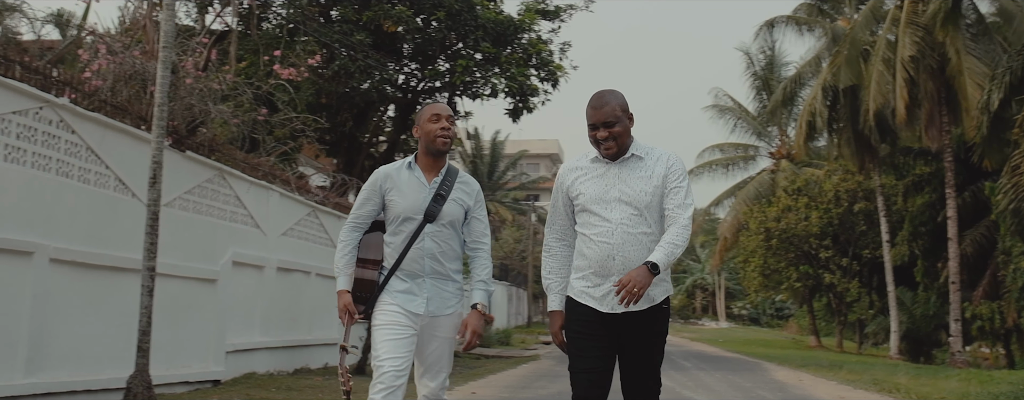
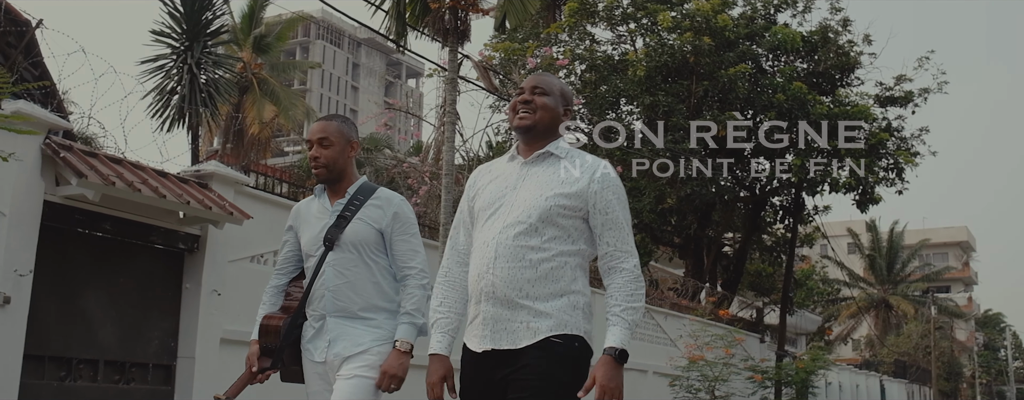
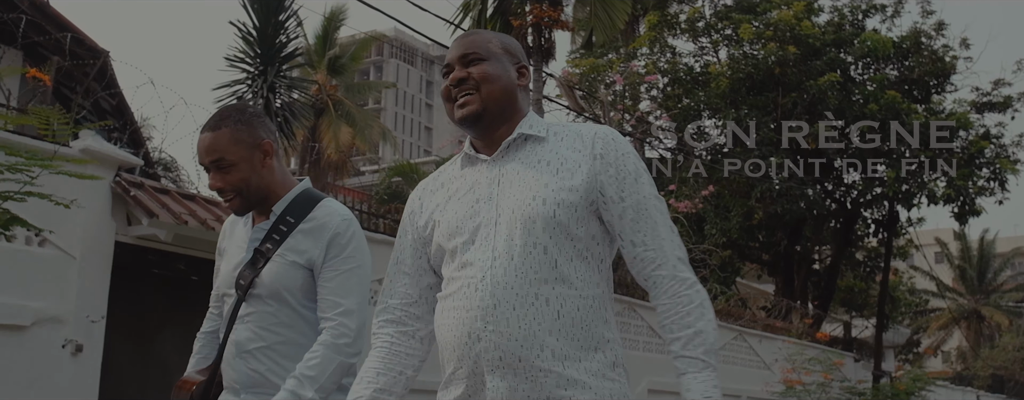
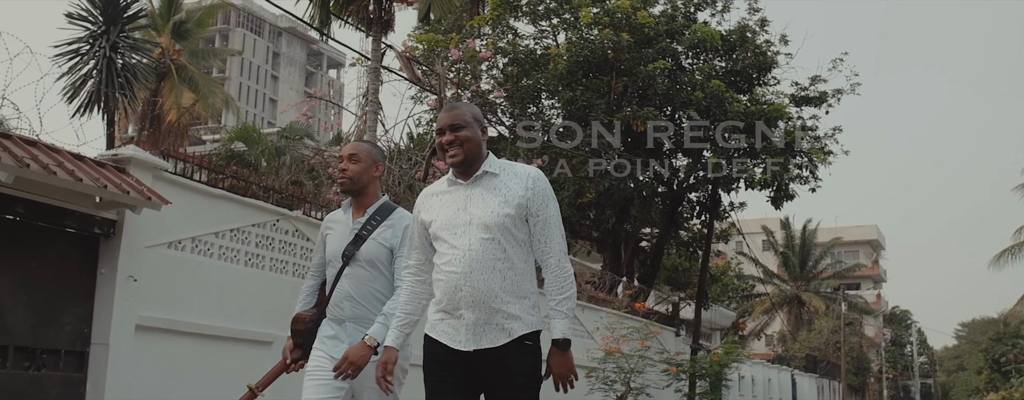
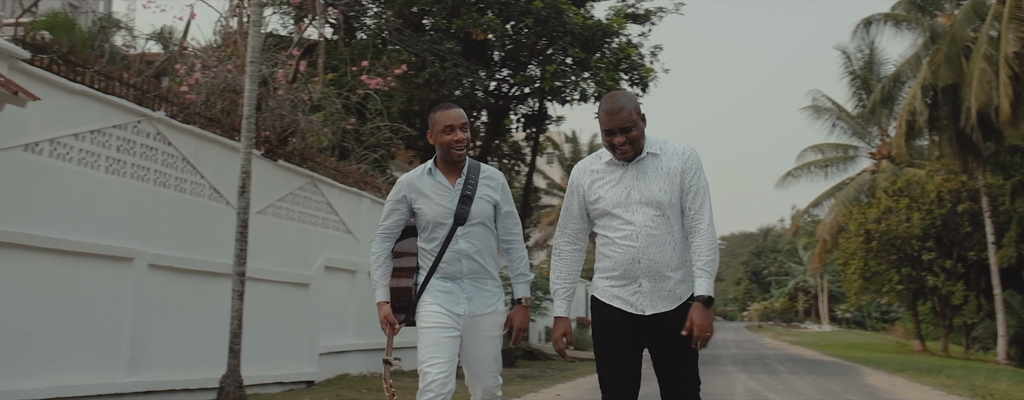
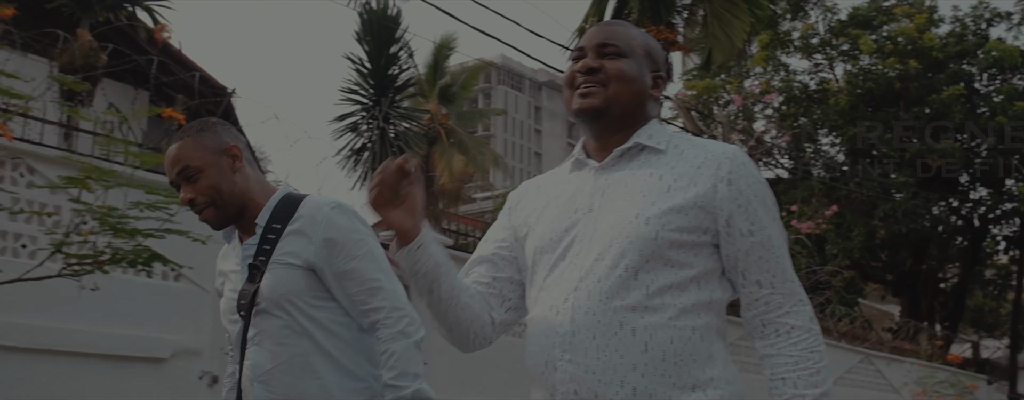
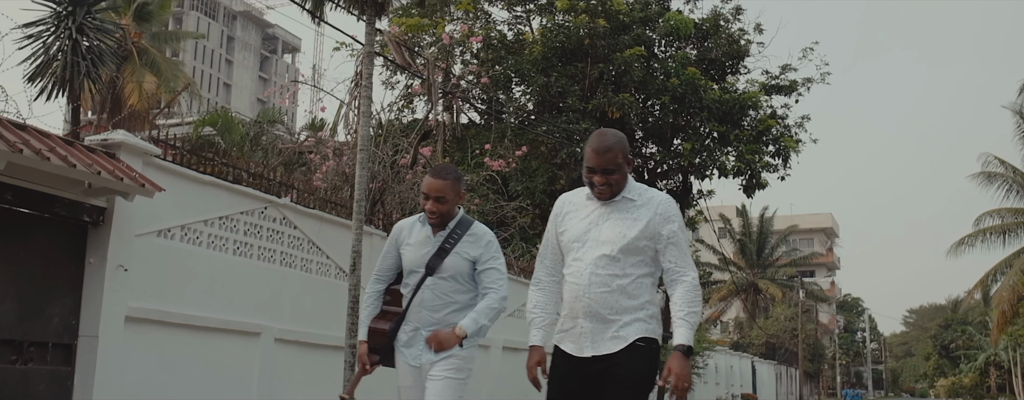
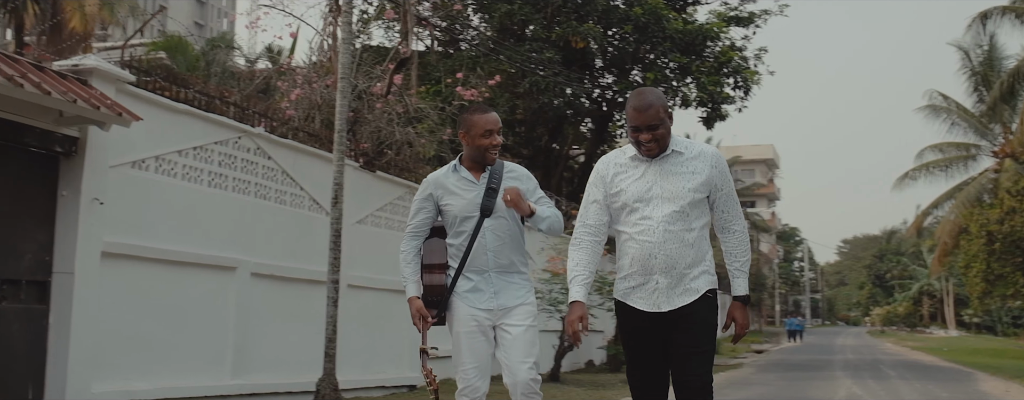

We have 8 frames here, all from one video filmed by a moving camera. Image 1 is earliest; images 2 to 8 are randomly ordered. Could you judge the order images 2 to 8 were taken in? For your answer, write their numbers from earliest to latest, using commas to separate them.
5, 8, 7, 4, 2, 3, 6
